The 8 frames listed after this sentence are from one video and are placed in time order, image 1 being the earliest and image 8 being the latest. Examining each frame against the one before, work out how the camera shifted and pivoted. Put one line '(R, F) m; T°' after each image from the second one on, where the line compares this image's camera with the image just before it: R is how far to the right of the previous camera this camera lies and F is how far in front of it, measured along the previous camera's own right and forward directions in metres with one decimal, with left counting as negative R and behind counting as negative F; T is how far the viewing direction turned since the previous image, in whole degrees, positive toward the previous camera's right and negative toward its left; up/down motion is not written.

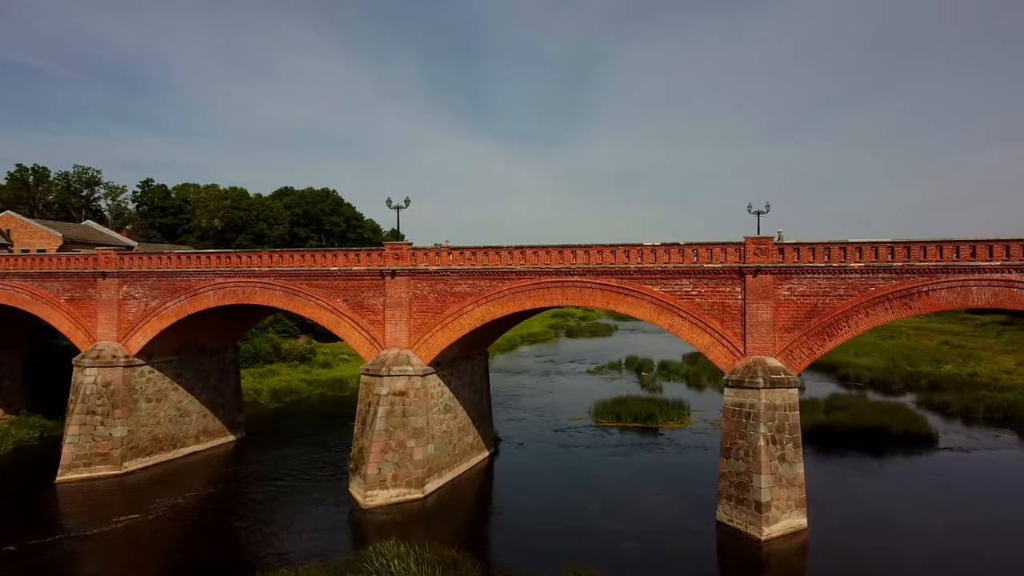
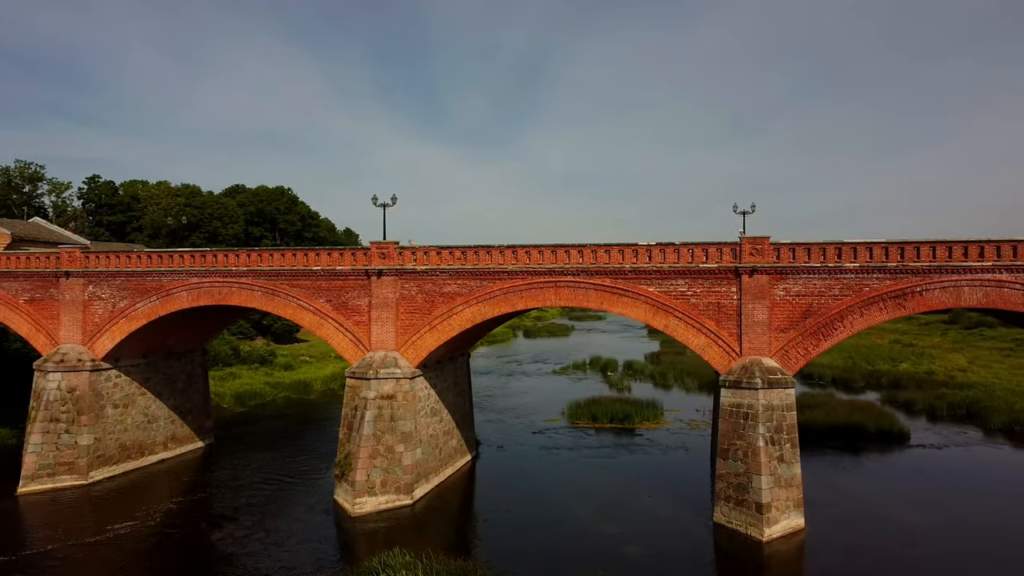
(-0.5, +0.5) m; +3°
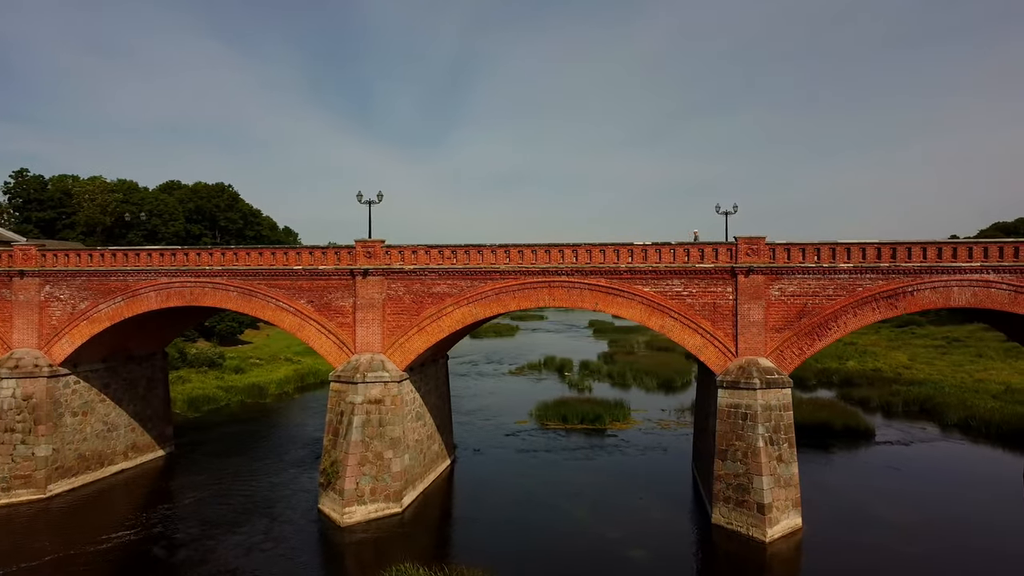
(-0.7, +0.5) m; +3°
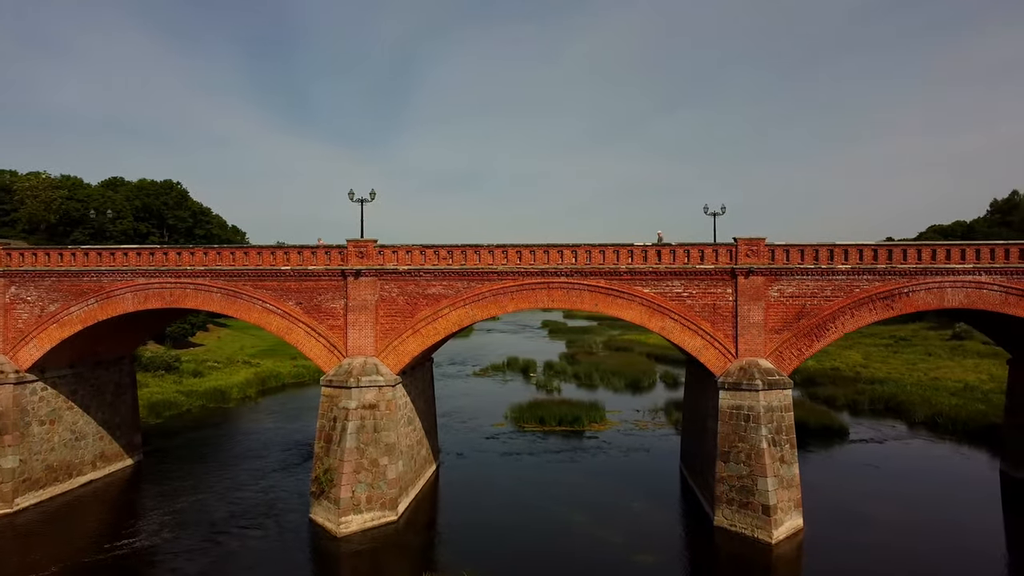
(-0.7, +0.3) m; +3°
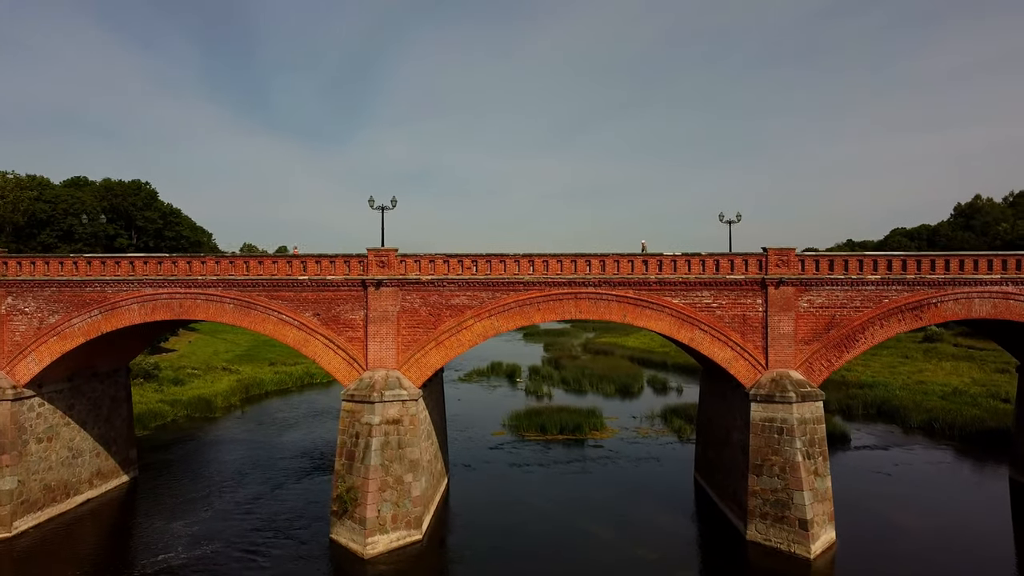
(-1.2, +0.4) m; +2°
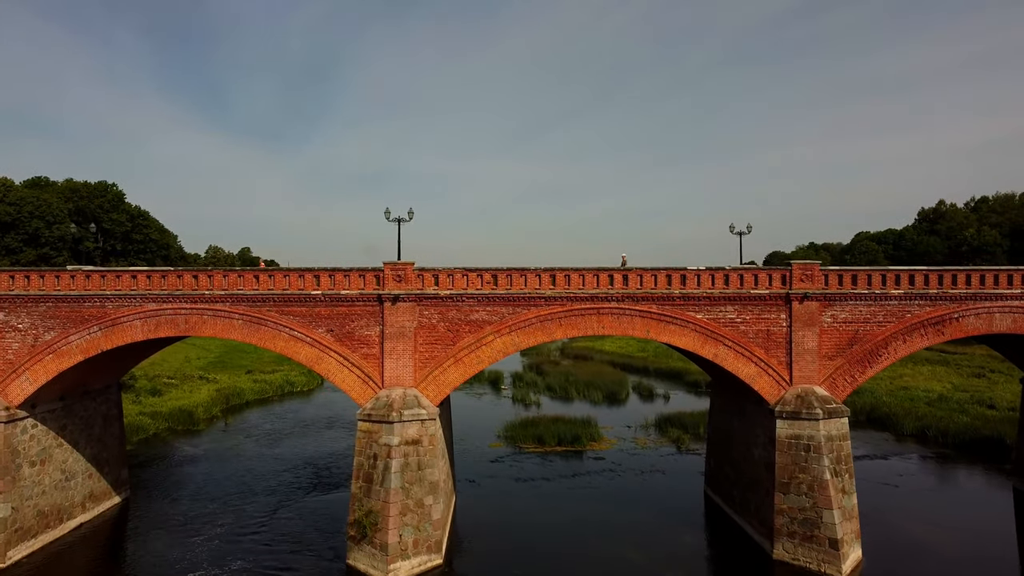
(-1.1, +0.4) m; +2°
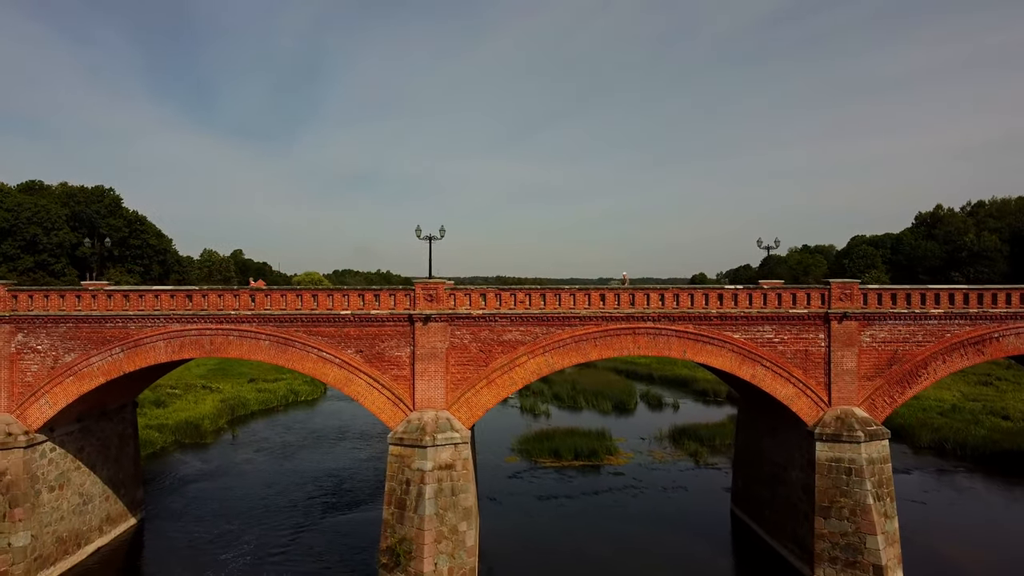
(-0.9, +0.3) m; 0°
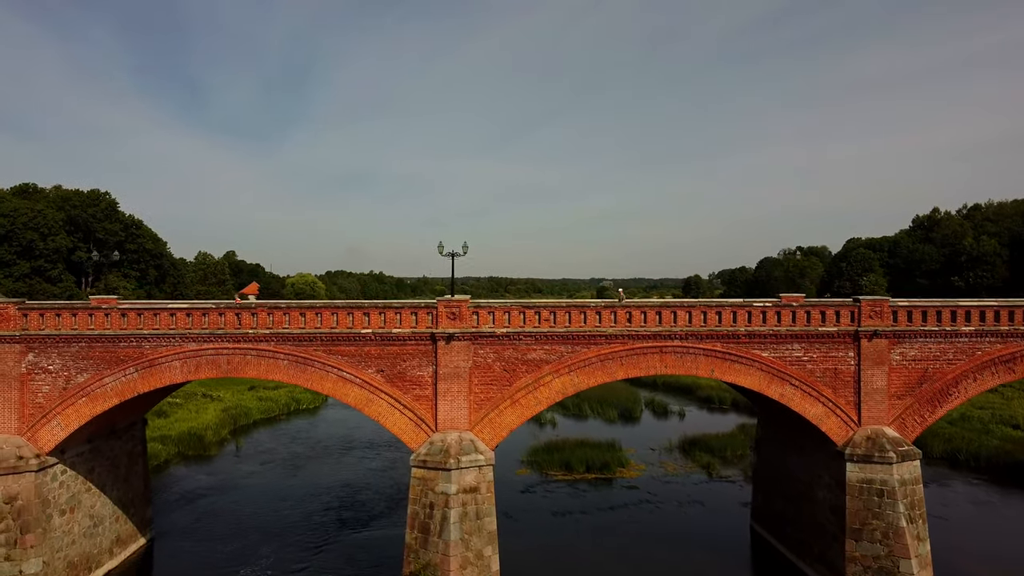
(-0.7, +0.2) m; 0°
